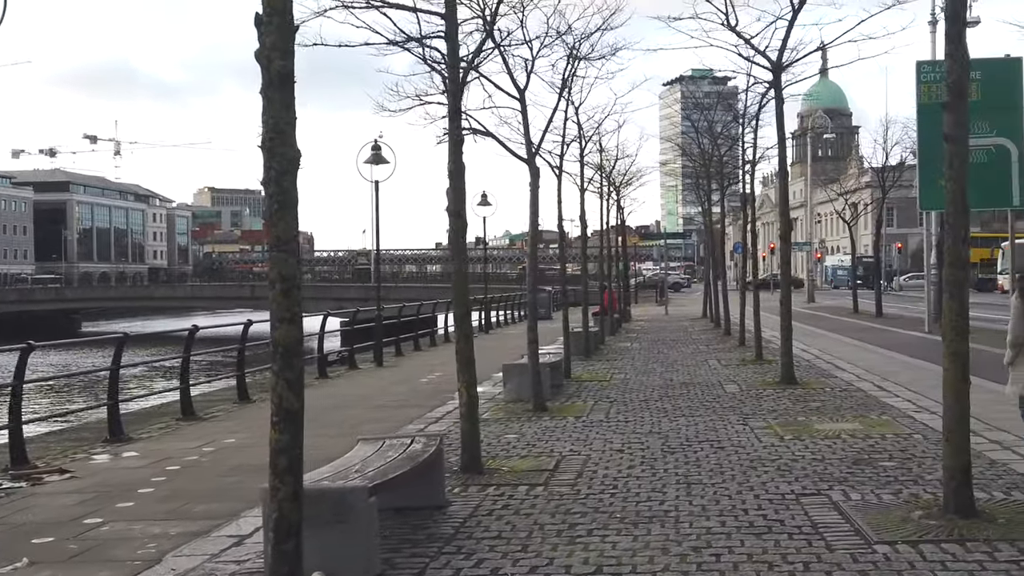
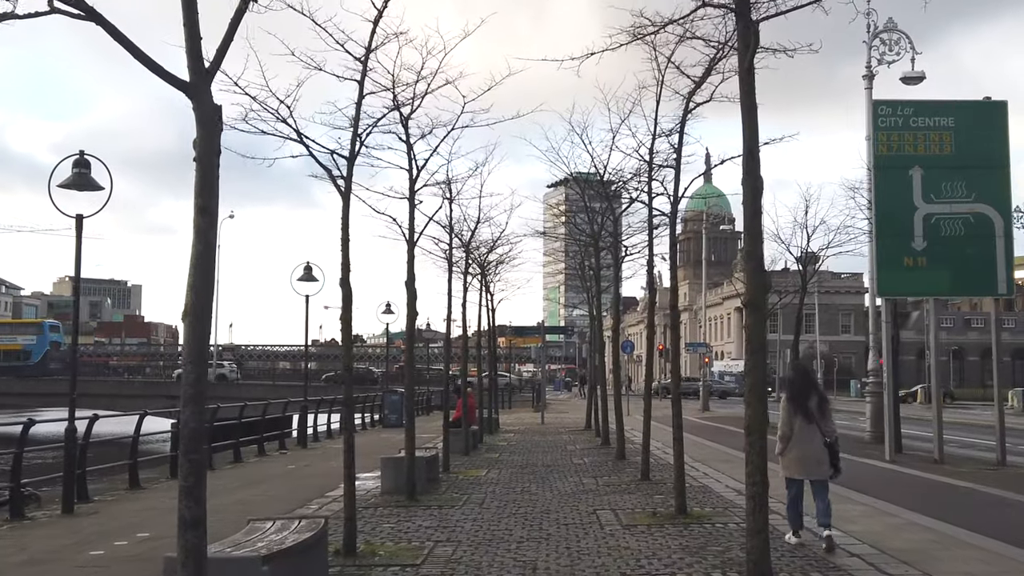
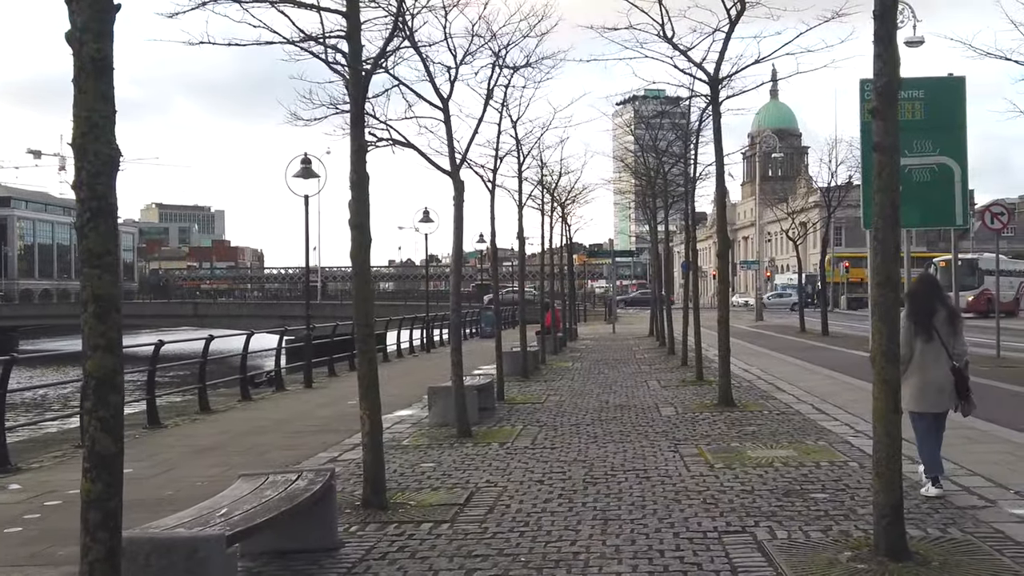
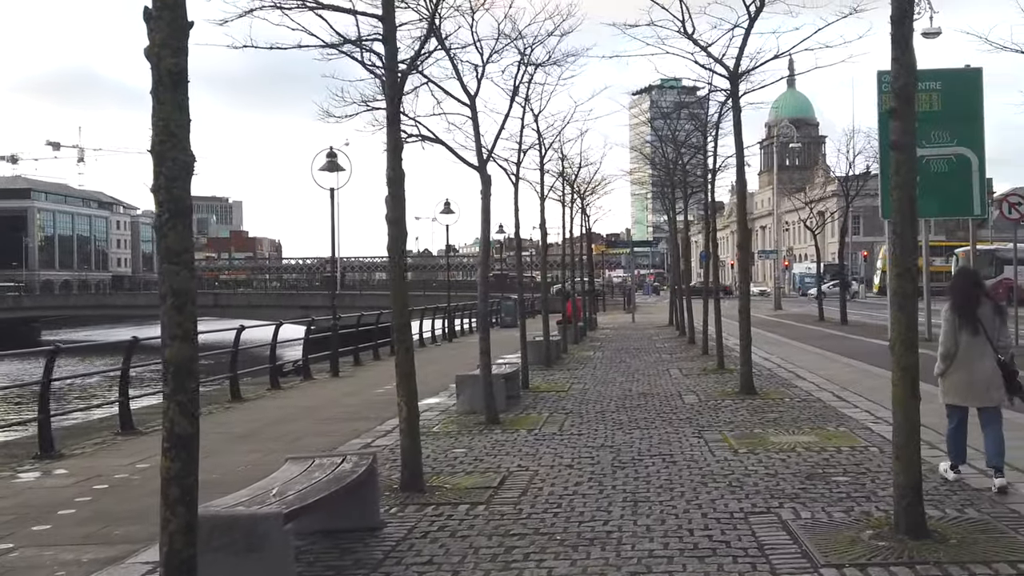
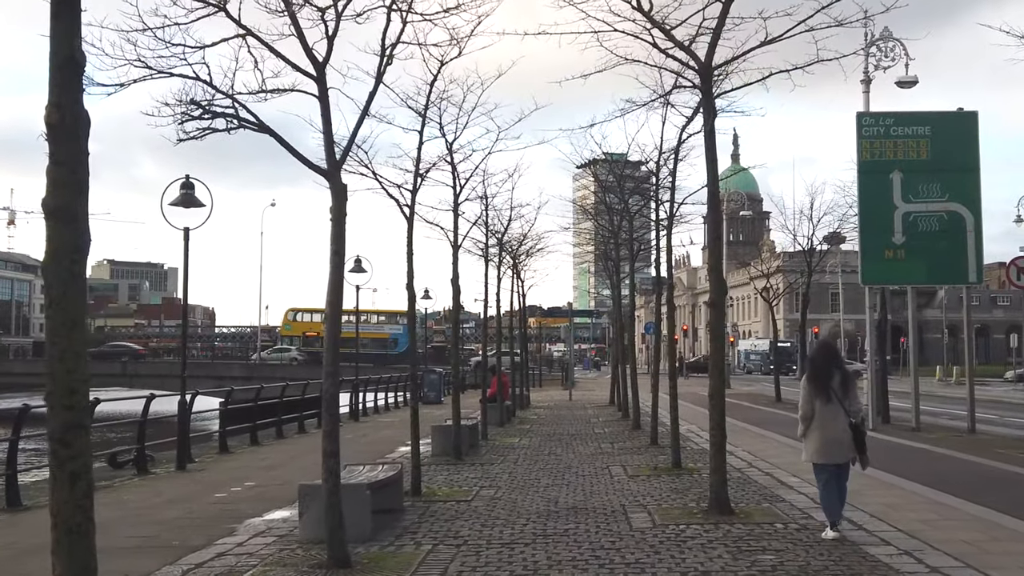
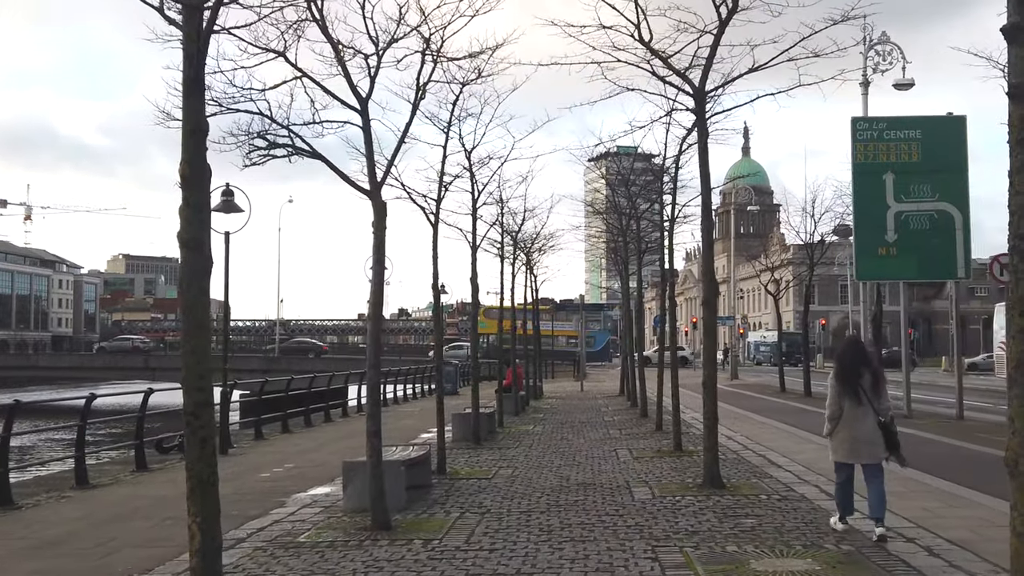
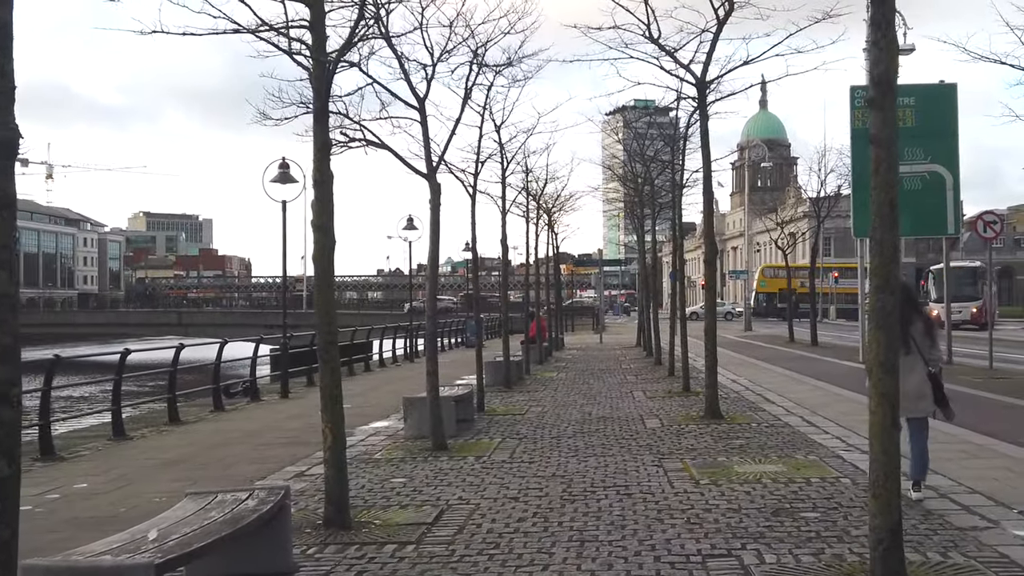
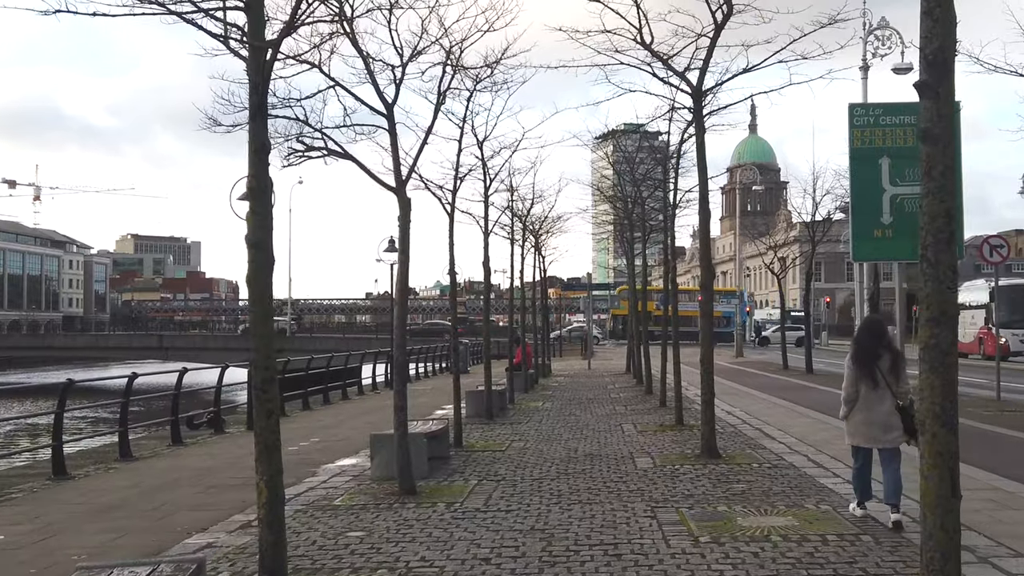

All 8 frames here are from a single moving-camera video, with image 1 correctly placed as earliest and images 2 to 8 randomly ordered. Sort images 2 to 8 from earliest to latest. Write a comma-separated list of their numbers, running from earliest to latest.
4, 3, 7, 8, 6, 5, 2
